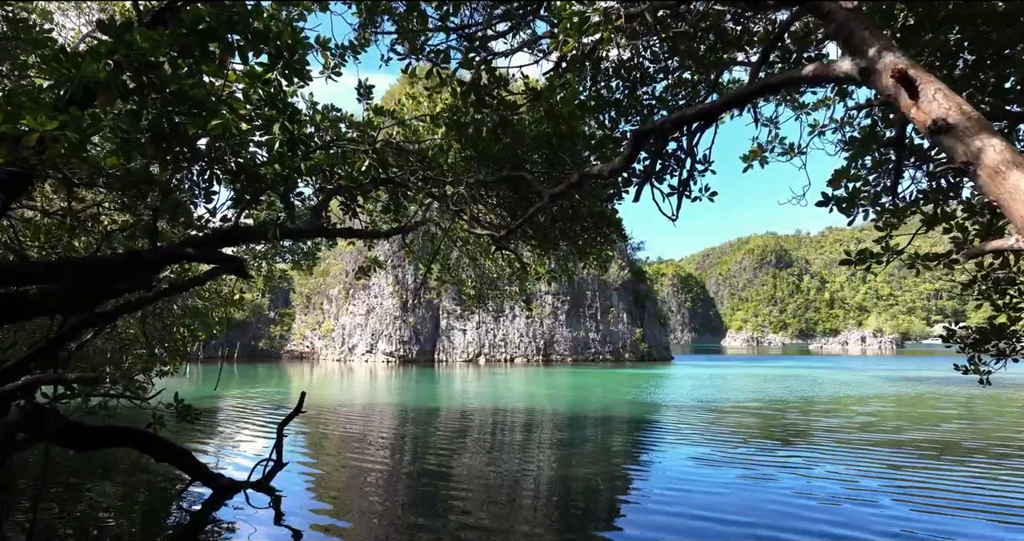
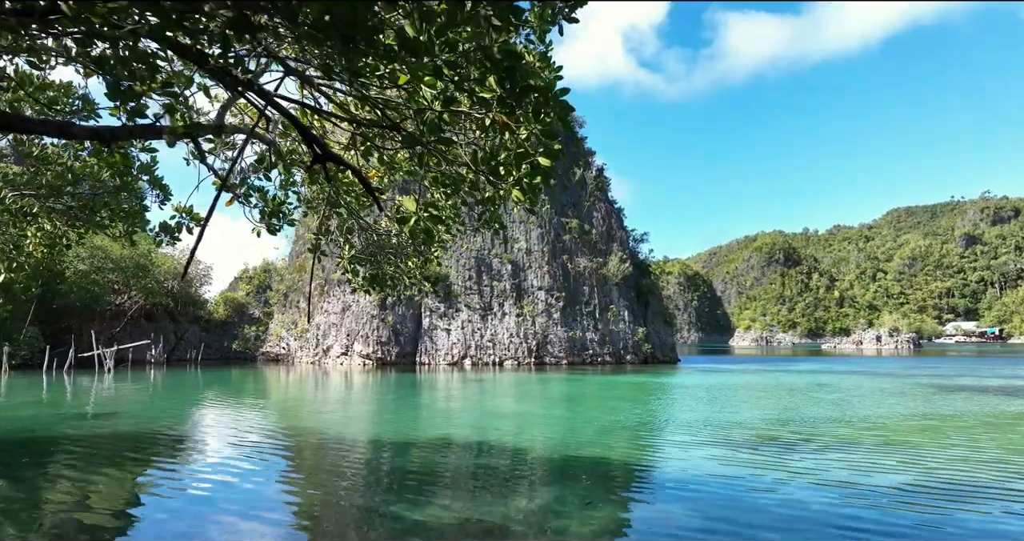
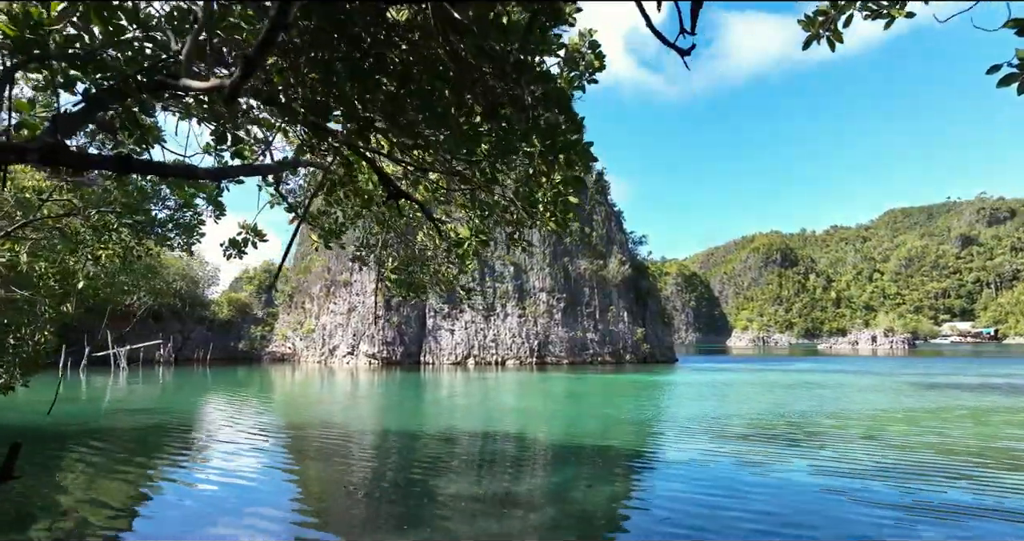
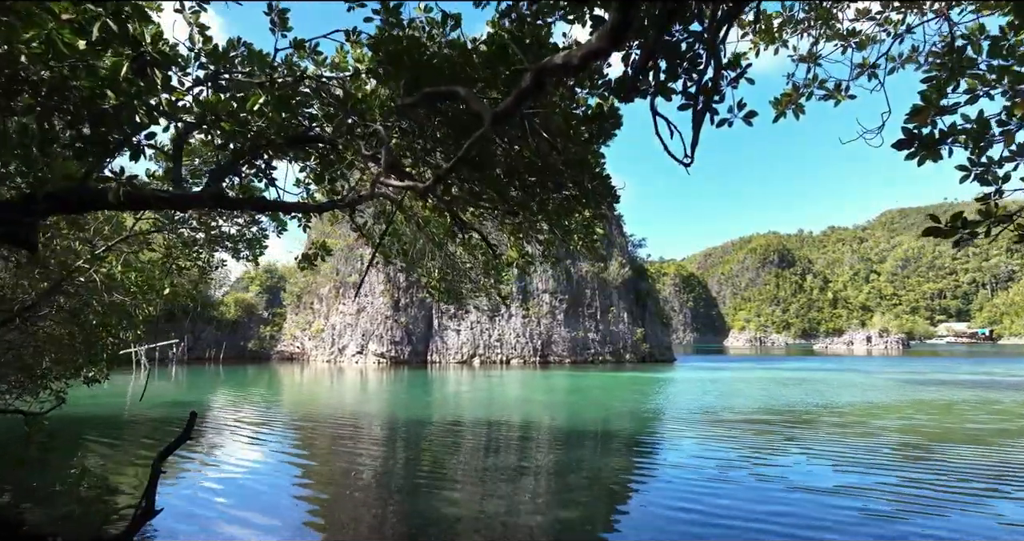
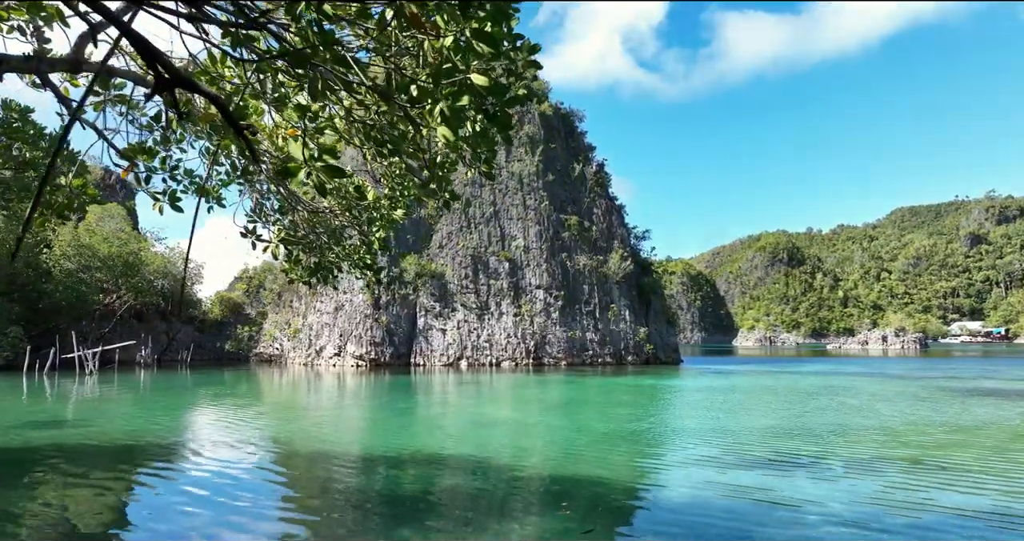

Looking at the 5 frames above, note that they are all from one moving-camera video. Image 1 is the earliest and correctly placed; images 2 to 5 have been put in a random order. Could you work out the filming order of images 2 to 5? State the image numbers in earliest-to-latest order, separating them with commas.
4, 3, 2, 5
